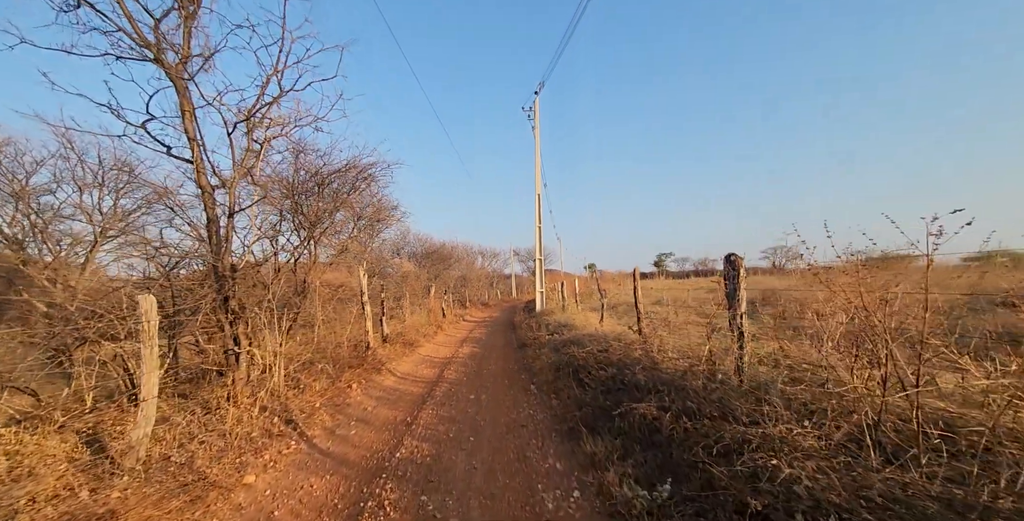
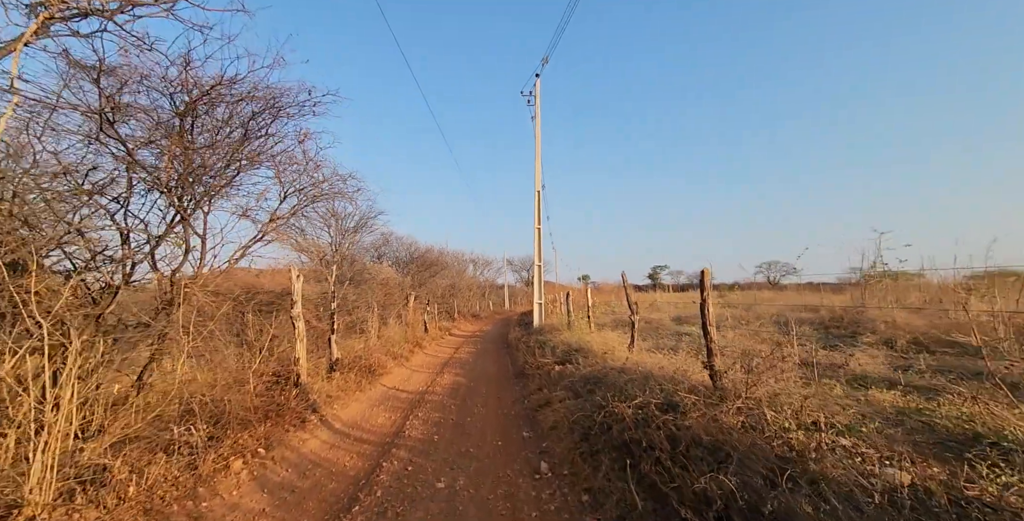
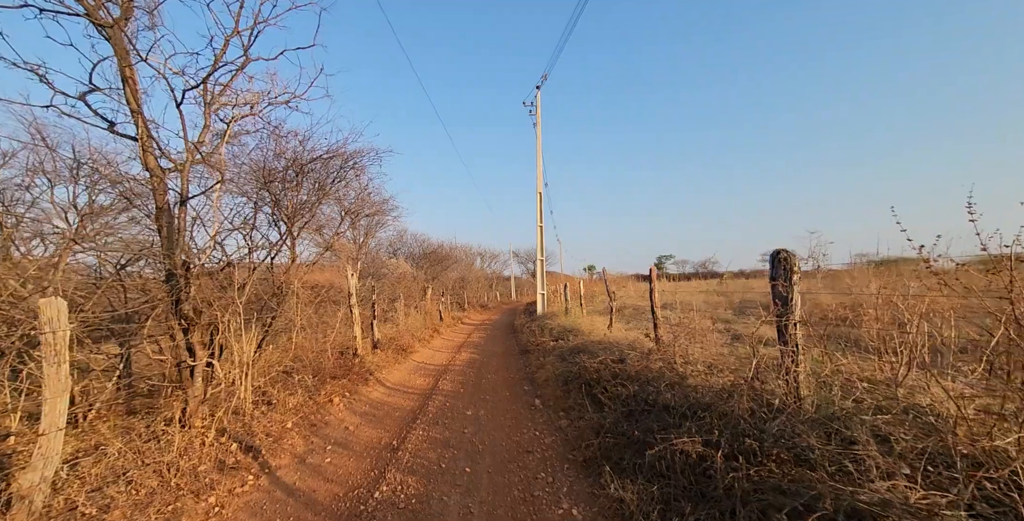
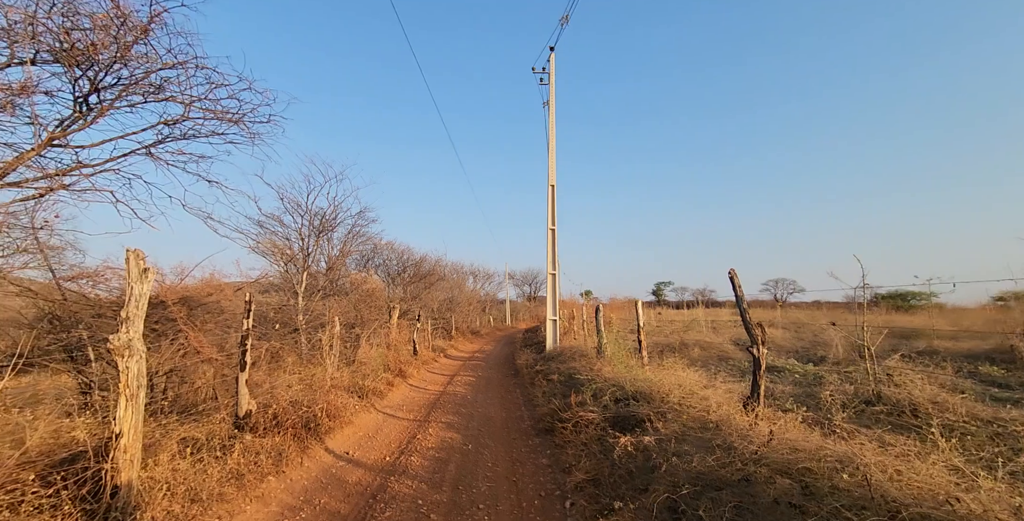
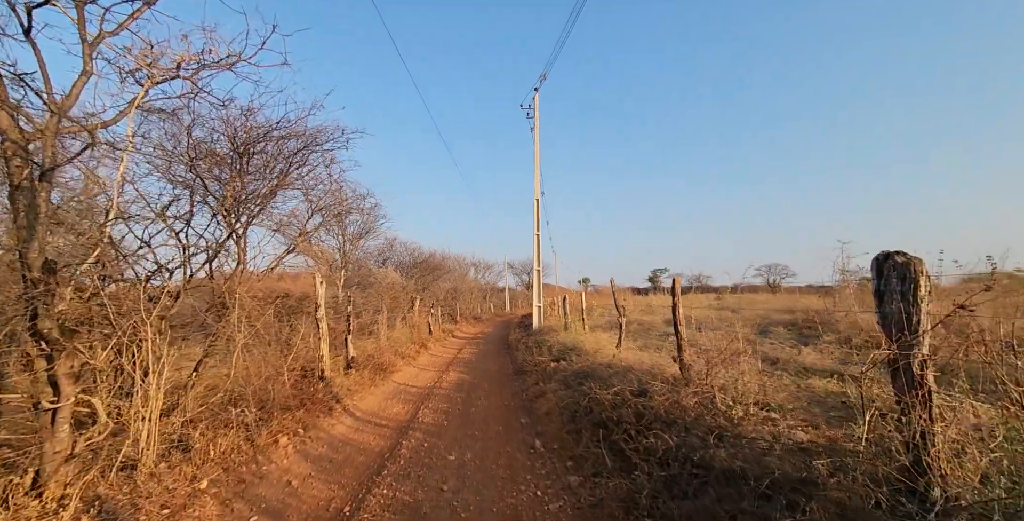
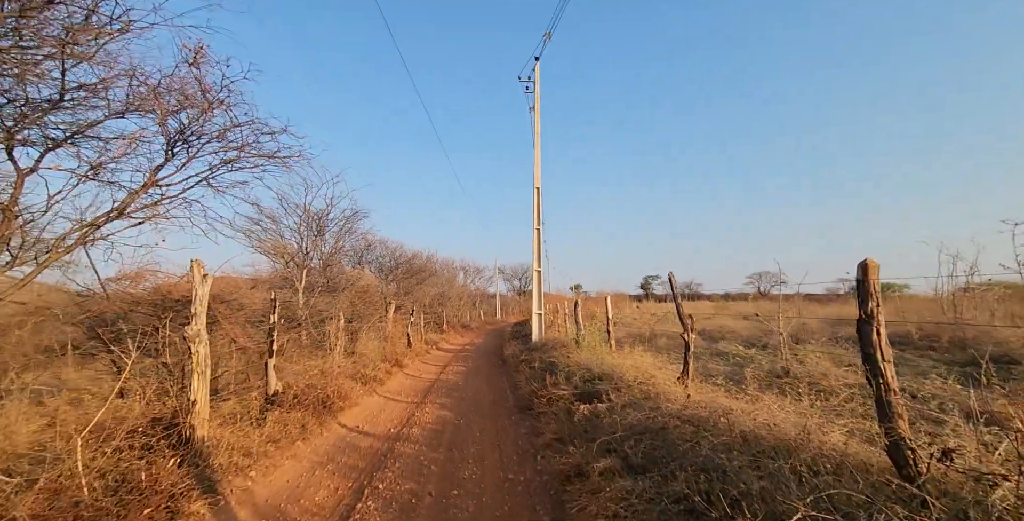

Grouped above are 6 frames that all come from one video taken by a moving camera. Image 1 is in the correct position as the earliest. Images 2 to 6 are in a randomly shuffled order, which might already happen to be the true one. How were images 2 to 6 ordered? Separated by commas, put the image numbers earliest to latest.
3, 5, 2, 6, 4
